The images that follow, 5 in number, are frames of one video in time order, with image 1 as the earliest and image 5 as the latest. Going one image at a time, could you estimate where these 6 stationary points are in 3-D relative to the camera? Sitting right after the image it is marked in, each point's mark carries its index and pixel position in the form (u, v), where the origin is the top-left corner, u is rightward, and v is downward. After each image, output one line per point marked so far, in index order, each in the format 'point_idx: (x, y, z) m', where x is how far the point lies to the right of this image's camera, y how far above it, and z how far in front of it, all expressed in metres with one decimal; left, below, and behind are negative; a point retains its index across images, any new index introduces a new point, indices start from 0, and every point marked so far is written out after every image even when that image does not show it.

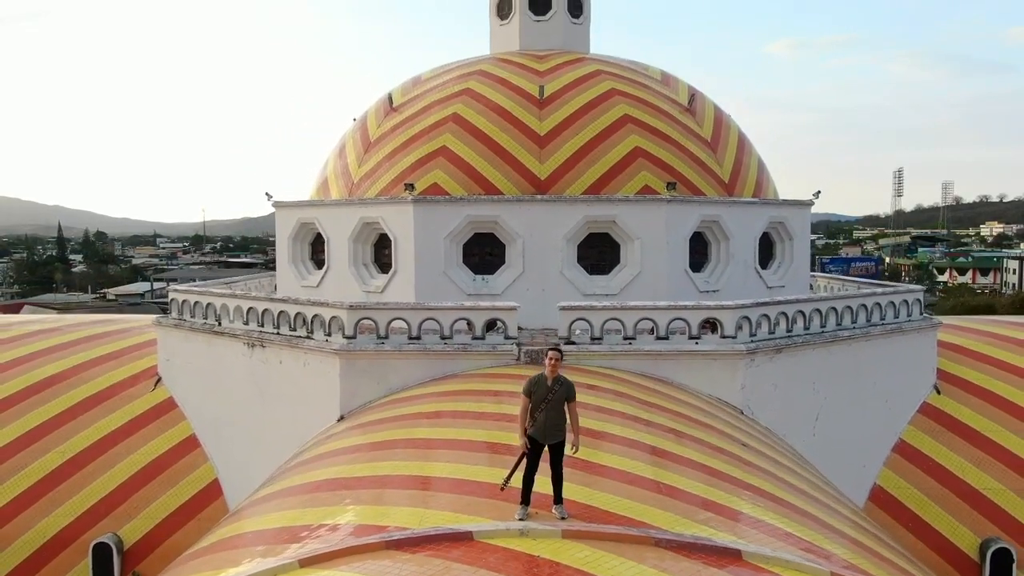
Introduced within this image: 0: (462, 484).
0: (-0.4, -1.4, +5.4) m
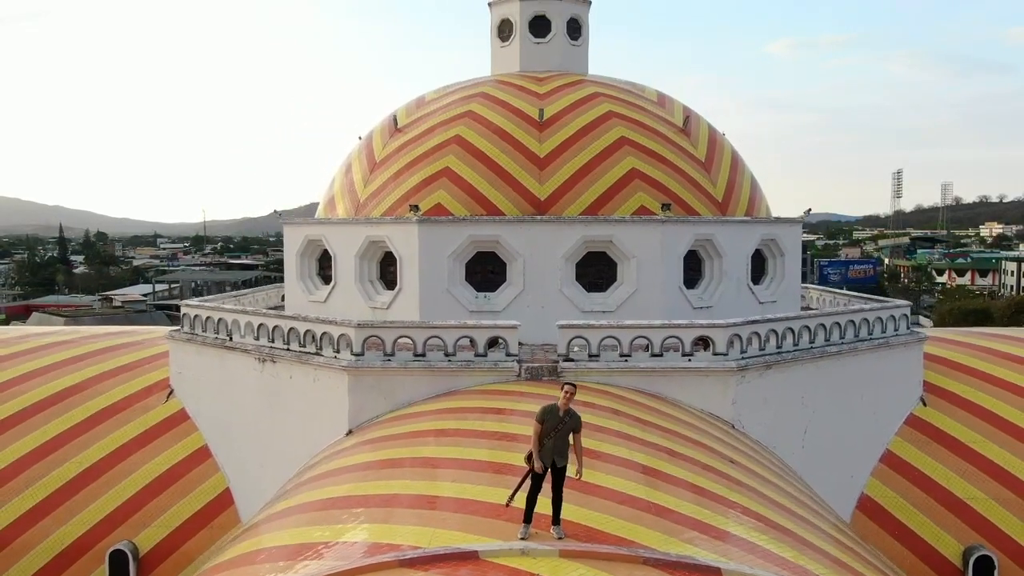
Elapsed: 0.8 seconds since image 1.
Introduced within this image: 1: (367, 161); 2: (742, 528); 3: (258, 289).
0: (-0.4, -1.6, +5.8) m
1: (-2.1, +1.8, +11.2) m
2: (+1.7, -1.8, +5.8) m
3: (-4.5, 0.0, +13.6) m
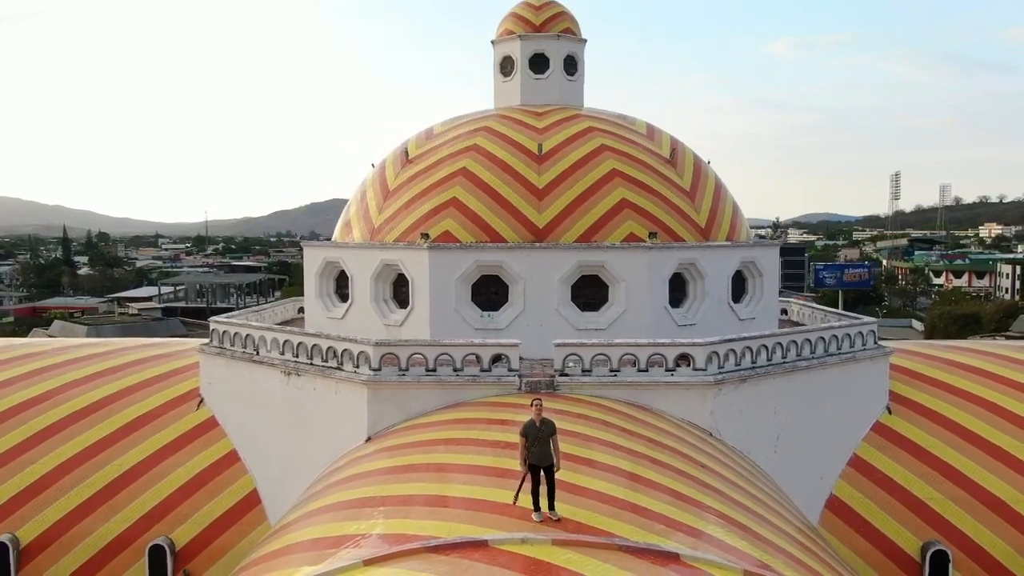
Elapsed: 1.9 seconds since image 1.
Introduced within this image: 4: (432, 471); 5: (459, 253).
0: (-0.3, -1.9, +6.8) m
1: (-2.1, +1.6, +12.2) m
2: (+1.7, -2.1, +6.8) m
3: (-4.5, -0.3, +14.6) m
4: (-0.8, -1.8, +7.7) m
5: (-0.7, +0.5, +10.6) m
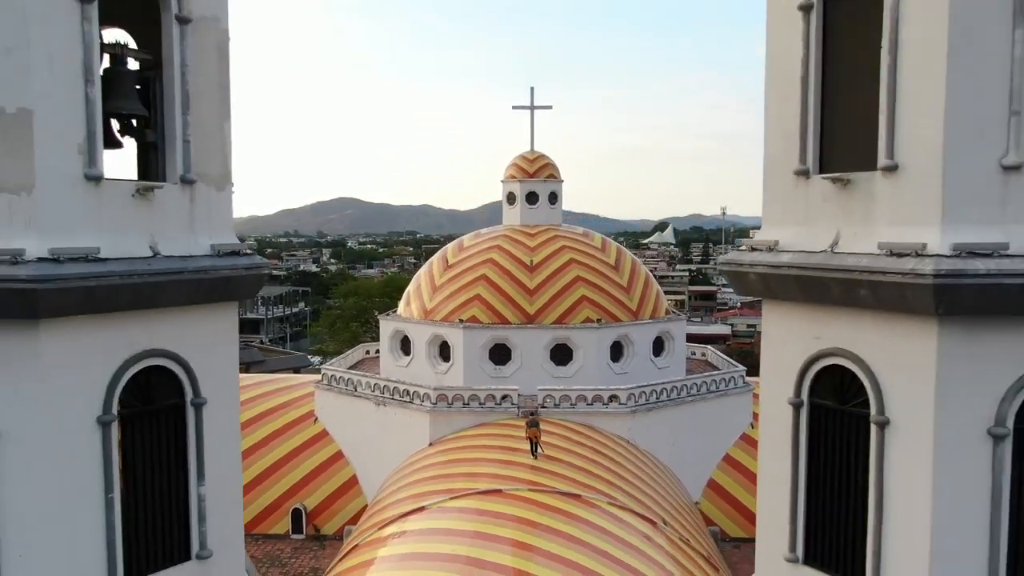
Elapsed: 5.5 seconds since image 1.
0: (-0.3, -3.3, +13.6) m
1: (-2.0, +0.1, +19.0) m
2: (+1.8, -3.5, +13.6) m
3: (-4.4, -1.7, +21.5) m
4: (-0.8, -3.2, +14.5) m
5: (-0.7, -1.0, +17.4) m
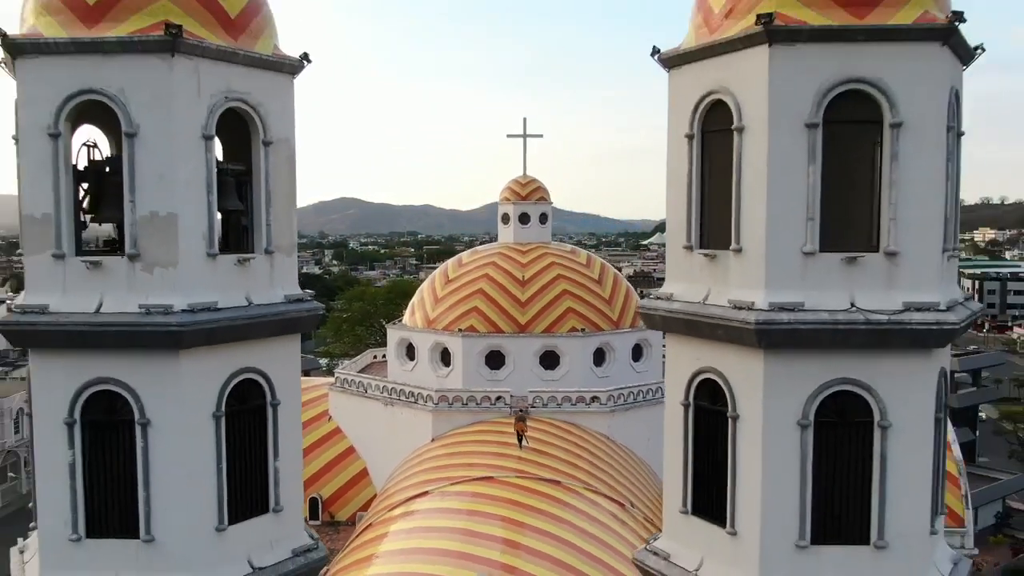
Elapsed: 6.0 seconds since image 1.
0: (-0.5, -3.6, +15.7) m
1: (-2.2, -0.2, +21.2) m
2: (+1.6, -3.8, +15.8) m
3: (-4.6, -2.0, +23.6) m
4: (-0.9, -3.6, +16.6) m
5: (-0.8, -1.3, +19.5) m
